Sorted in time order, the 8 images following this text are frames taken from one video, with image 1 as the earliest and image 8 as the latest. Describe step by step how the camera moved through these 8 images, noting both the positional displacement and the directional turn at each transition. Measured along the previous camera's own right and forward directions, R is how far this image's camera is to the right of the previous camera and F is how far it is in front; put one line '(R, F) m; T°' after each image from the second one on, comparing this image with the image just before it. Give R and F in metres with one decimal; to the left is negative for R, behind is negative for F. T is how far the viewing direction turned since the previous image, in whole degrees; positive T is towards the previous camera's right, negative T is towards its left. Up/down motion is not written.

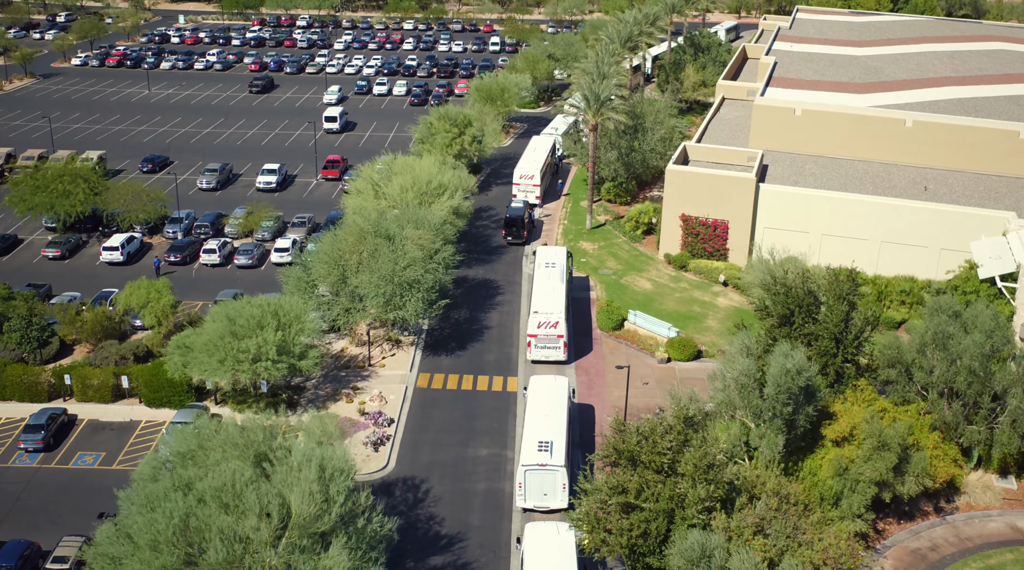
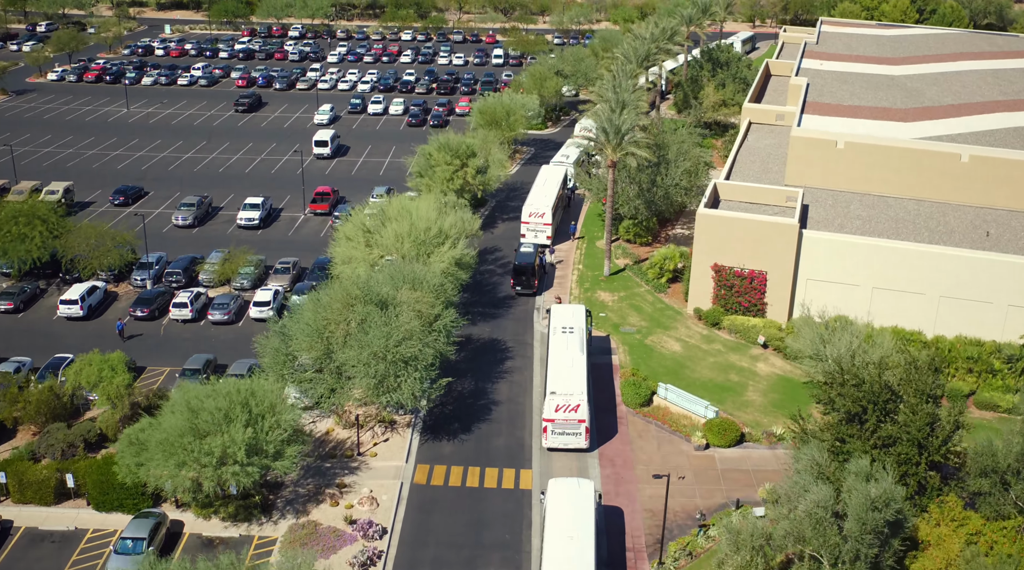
(-0.5, +6.8) m; 0°
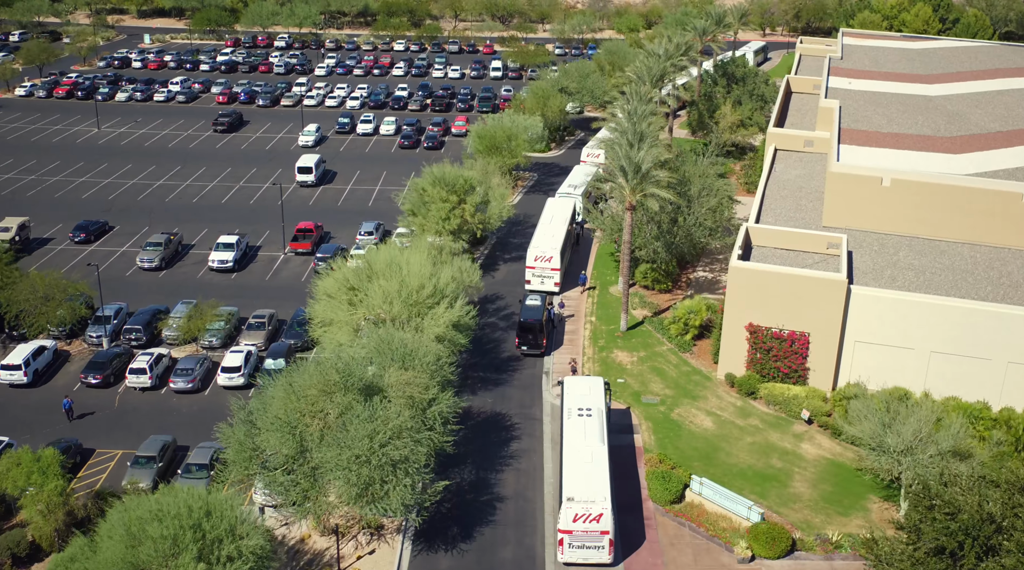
(-0.4, +6.6) m; 0°
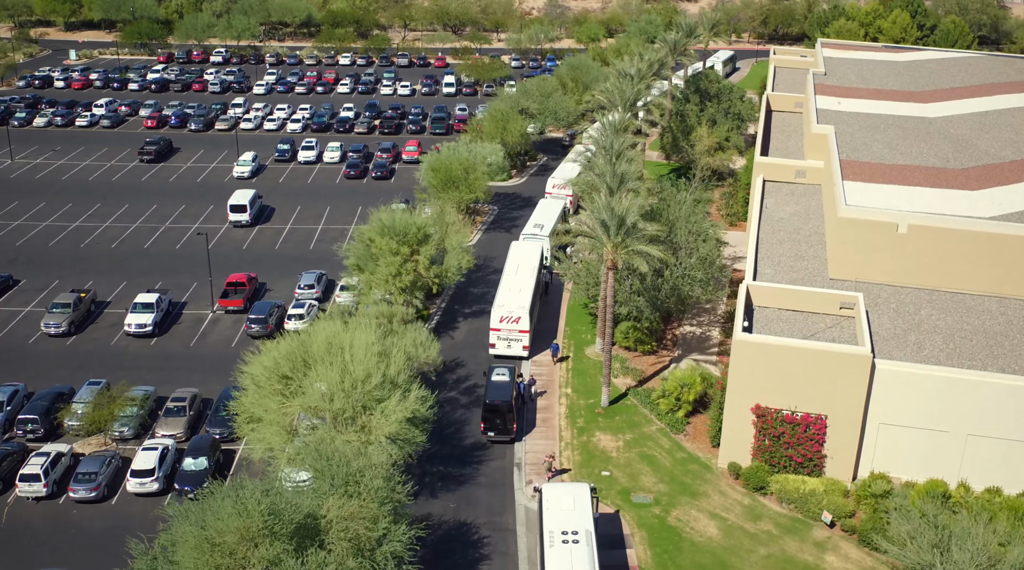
(-0.2, +7.1) m; +2°
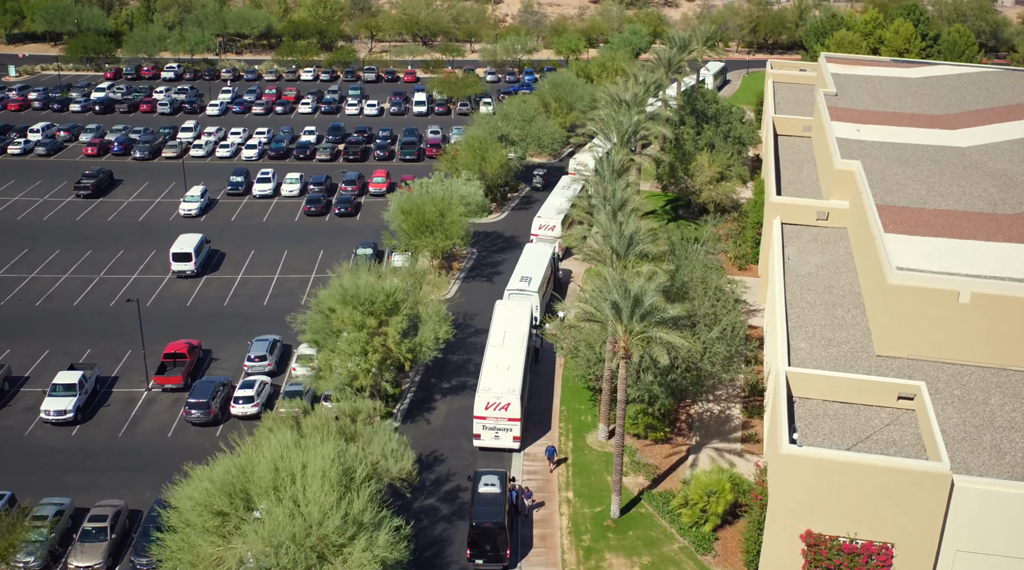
(-0.5, +7.5) m; +1°
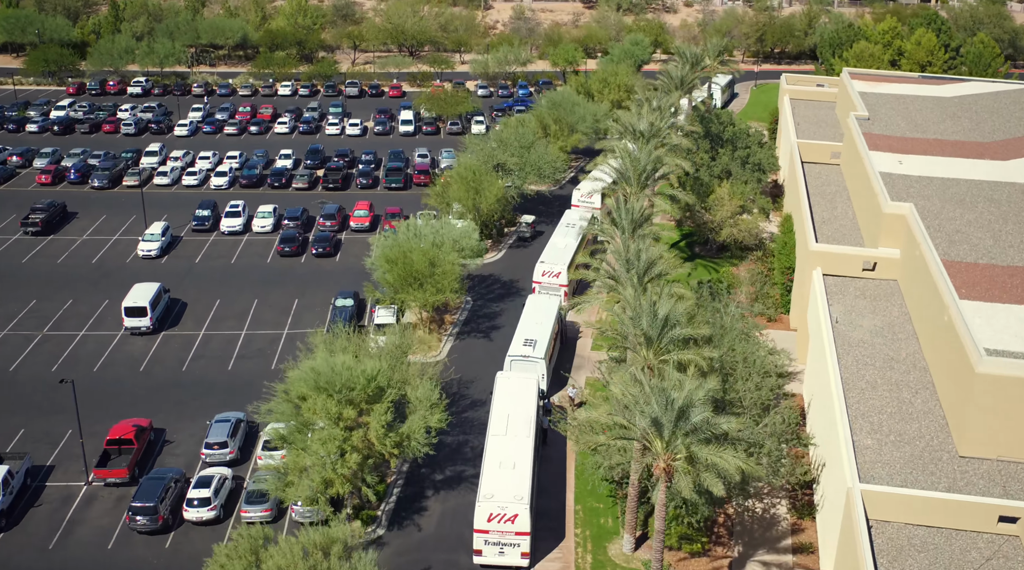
(-0.6, +6.9) m; +1°
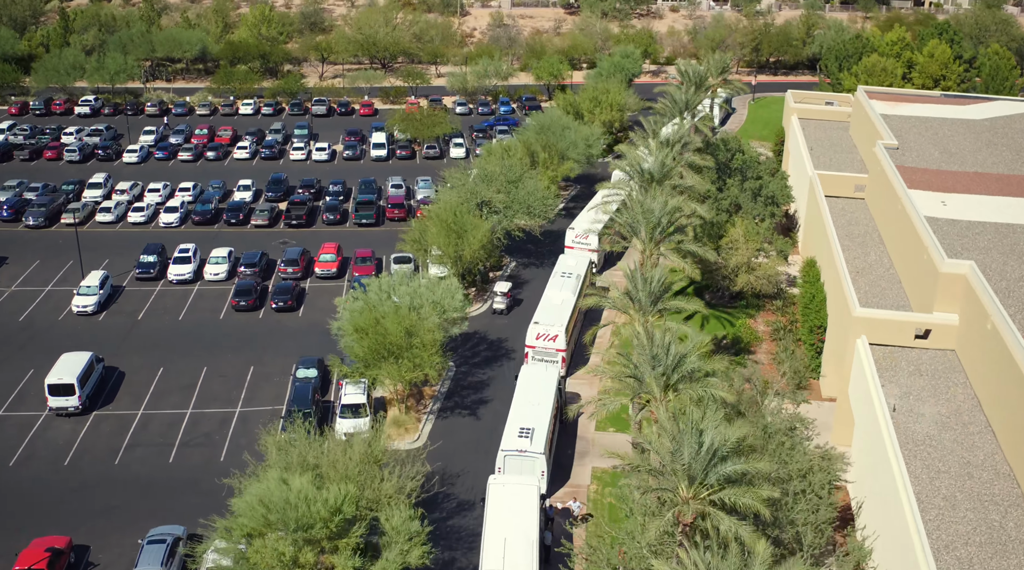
(-0.5, +7.0) m; +1°
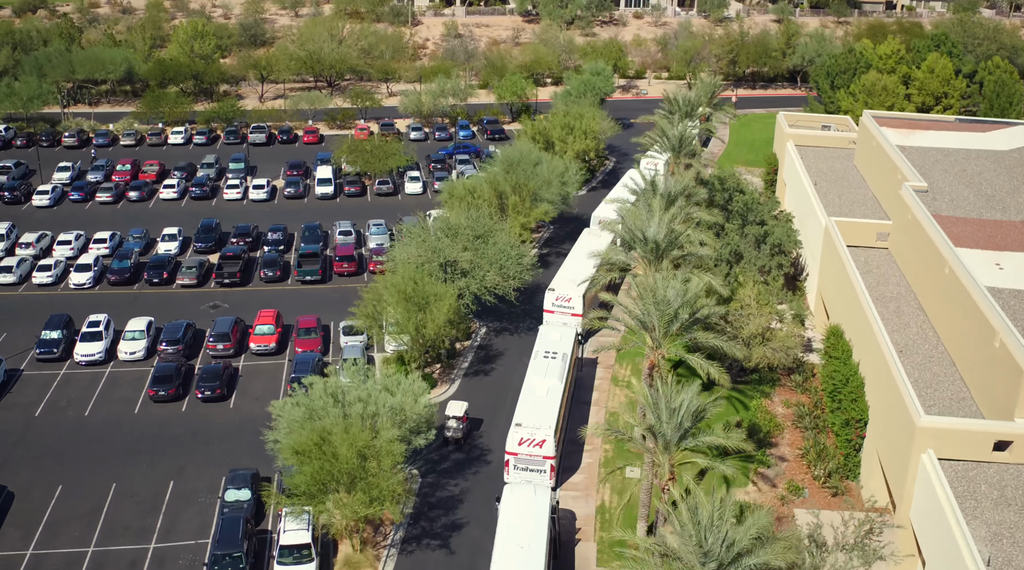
(-0.7, +8.1) m; +2°
